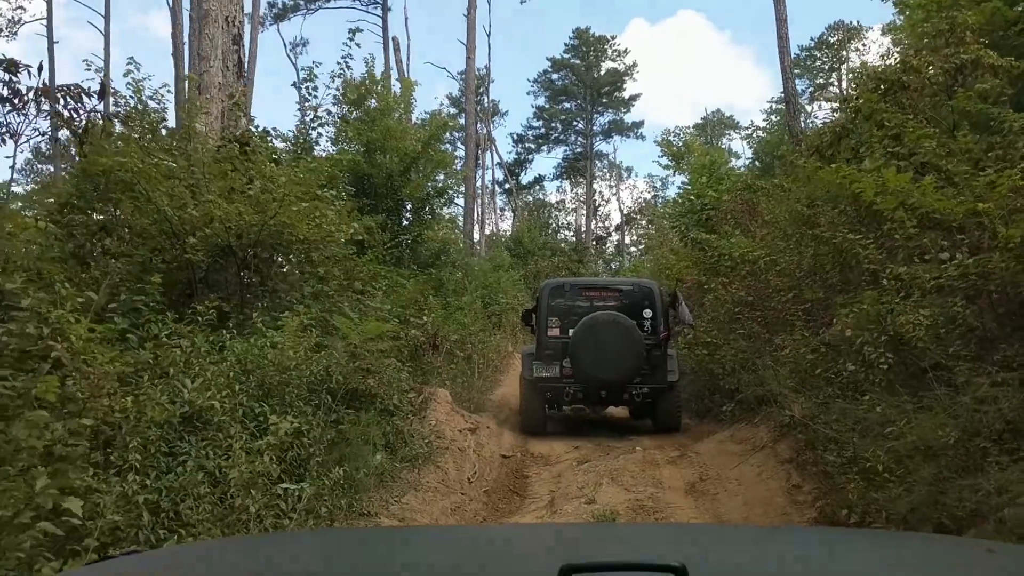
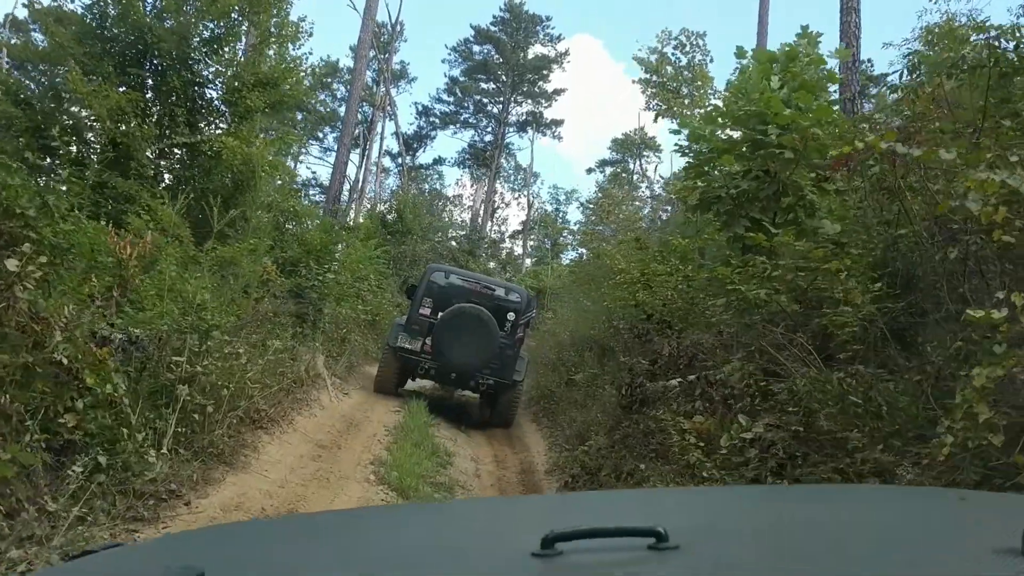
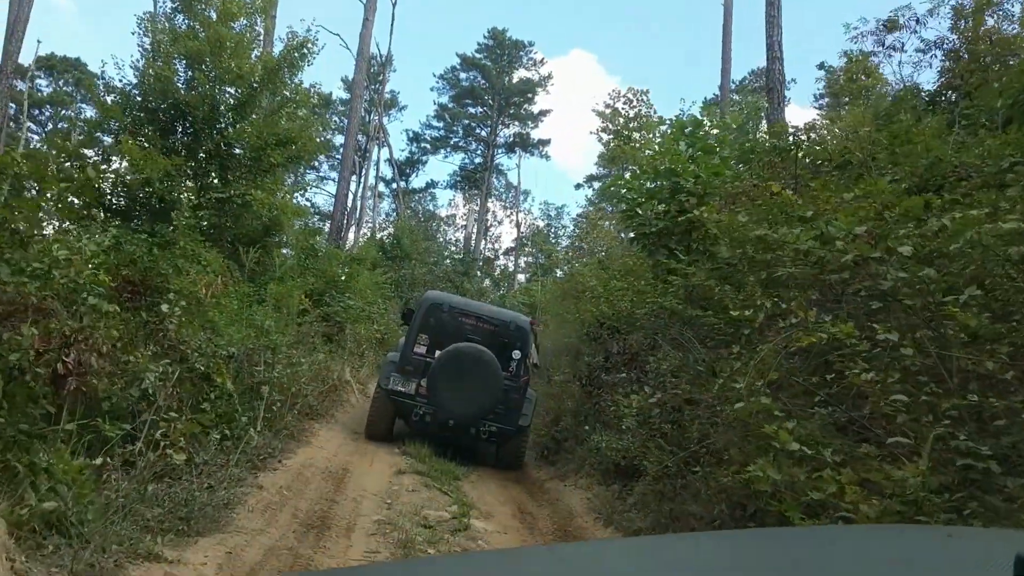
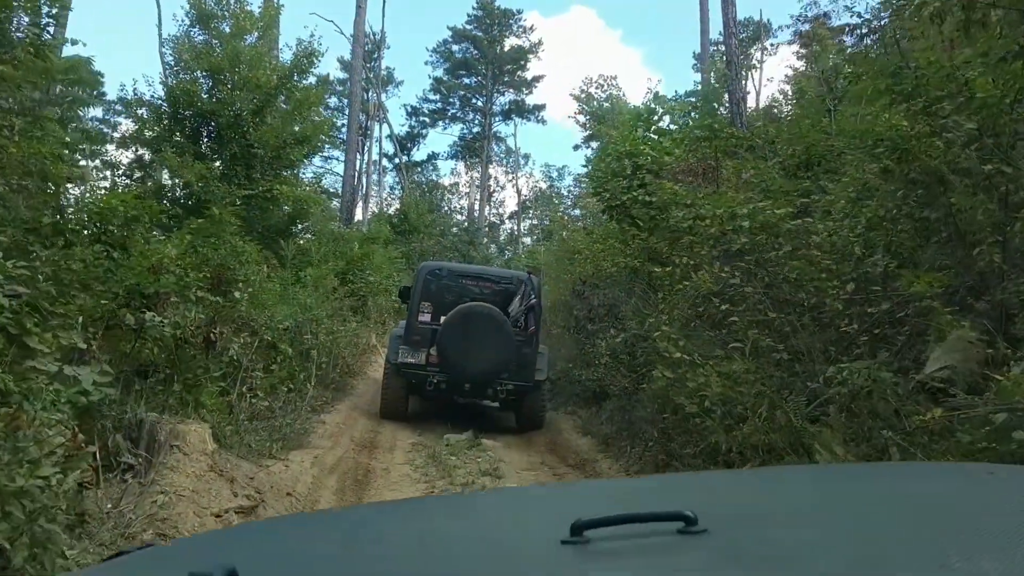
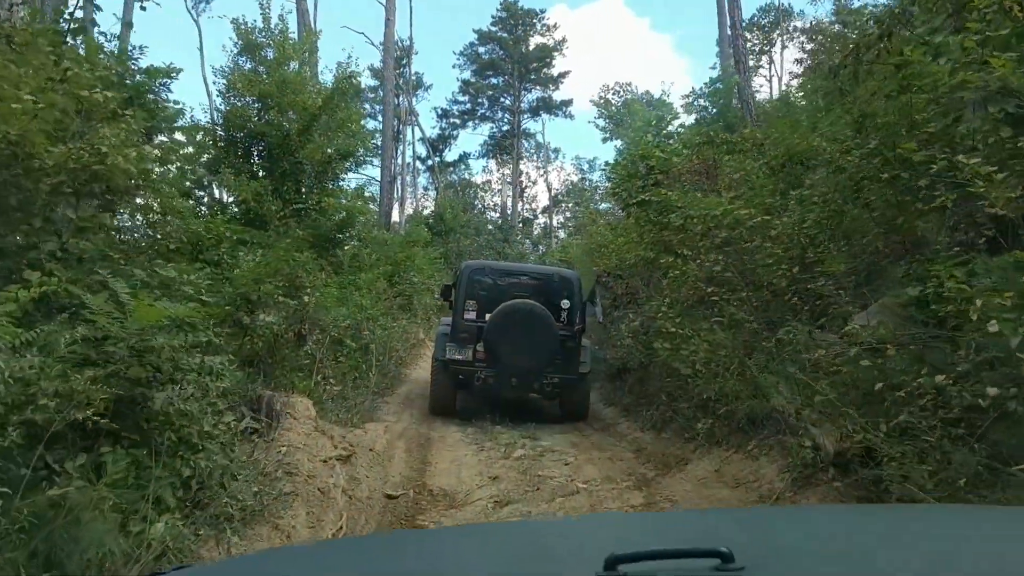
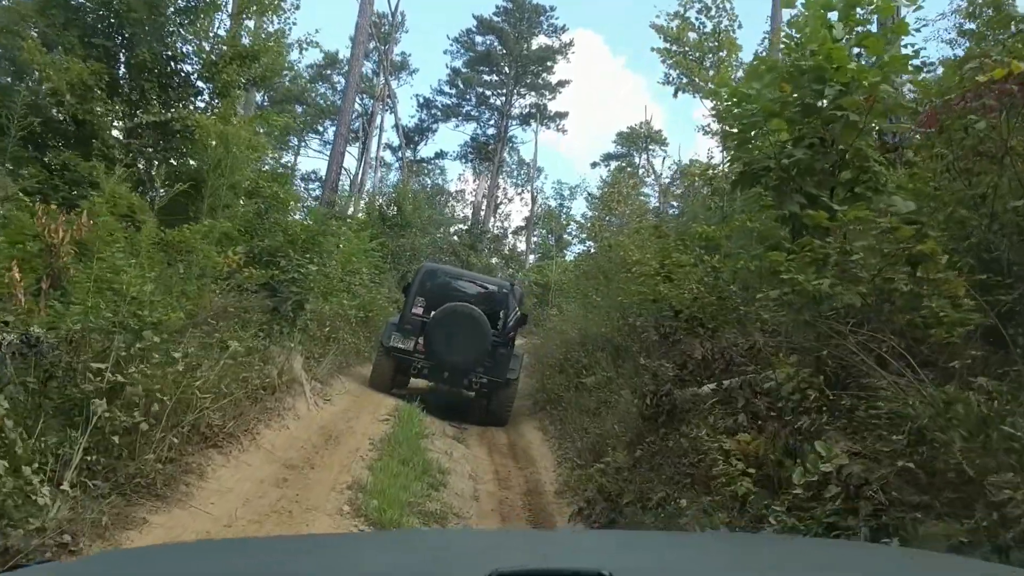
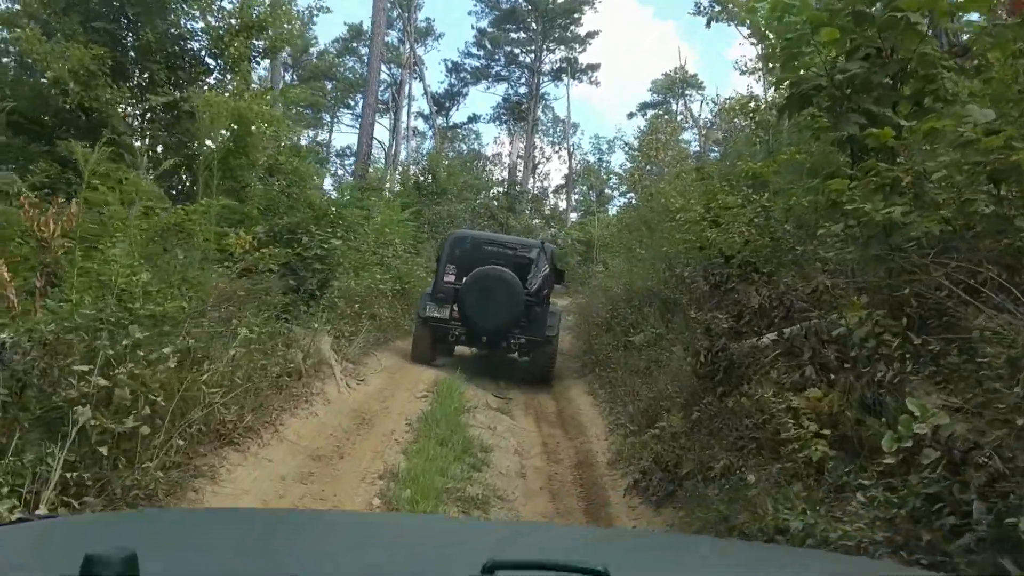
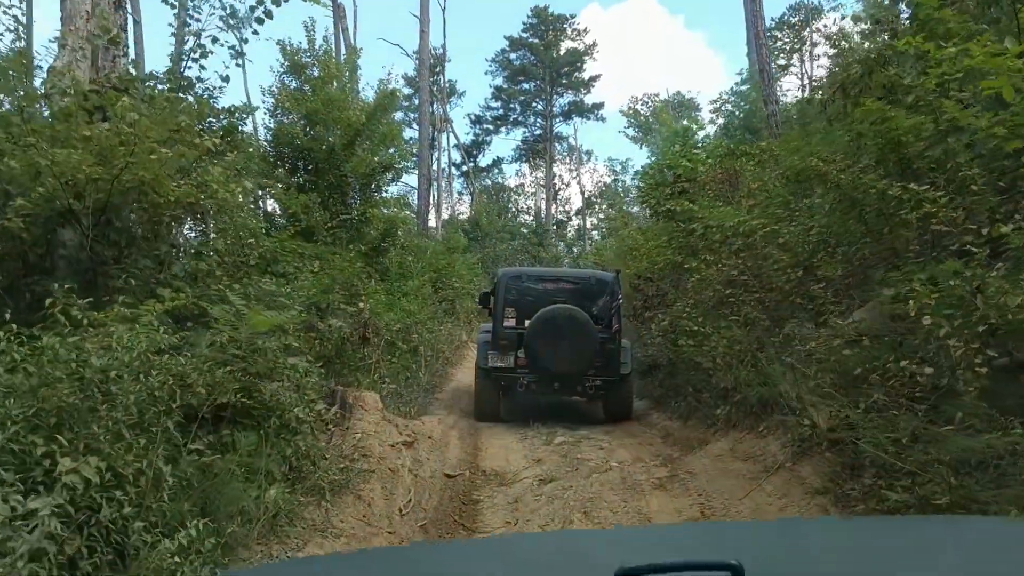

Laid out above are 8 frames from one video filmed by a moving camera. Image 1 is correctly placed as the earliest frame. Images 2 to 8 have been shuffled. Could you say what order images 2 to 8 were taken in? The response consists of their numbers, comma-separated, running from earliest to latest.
8, 5, 4, 3, 2, 6, 7
